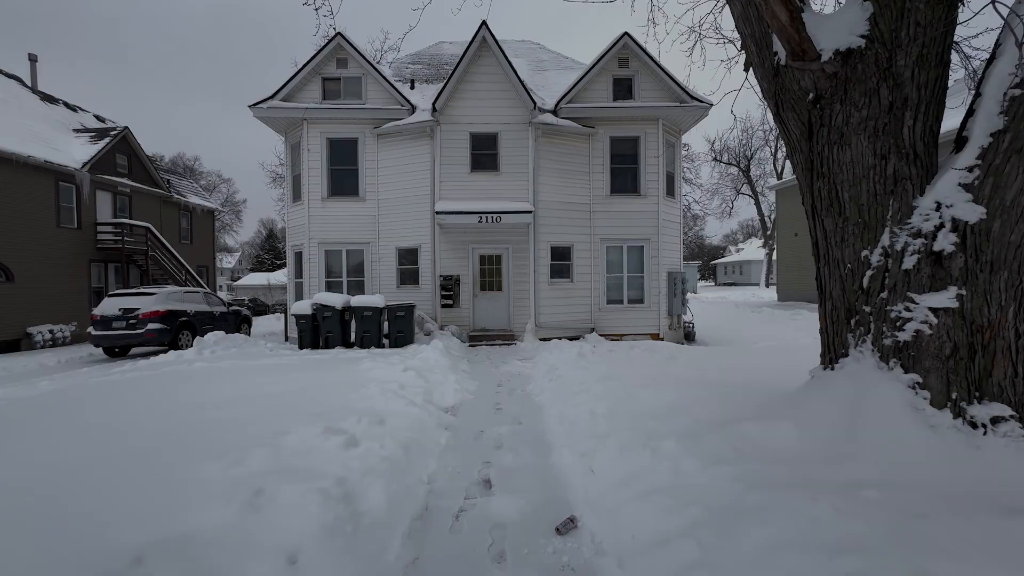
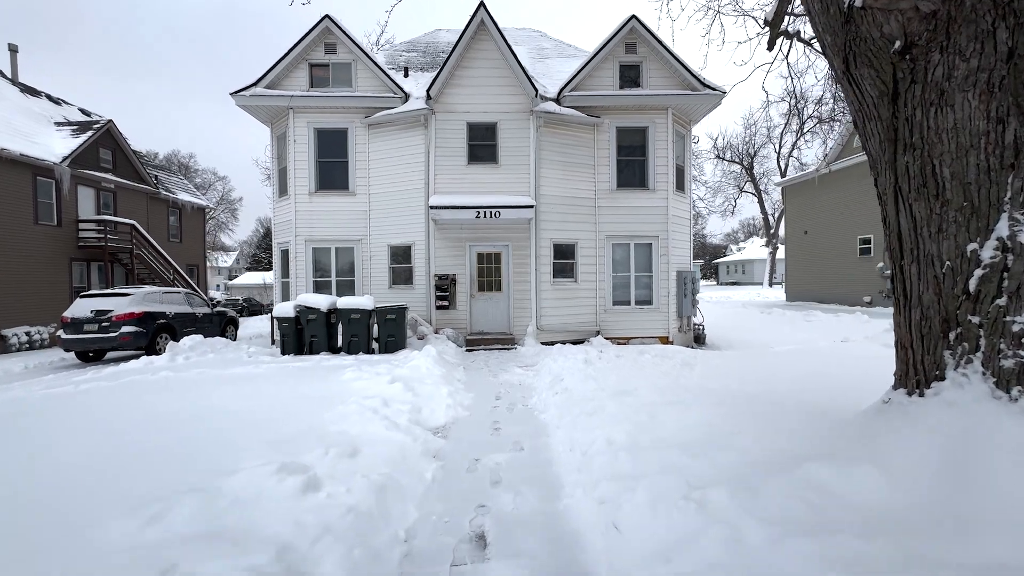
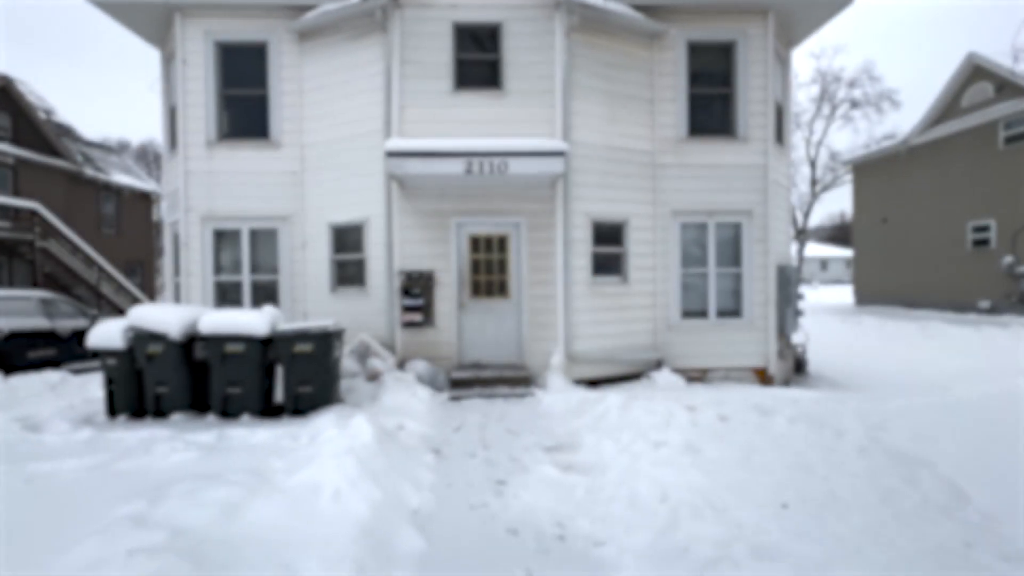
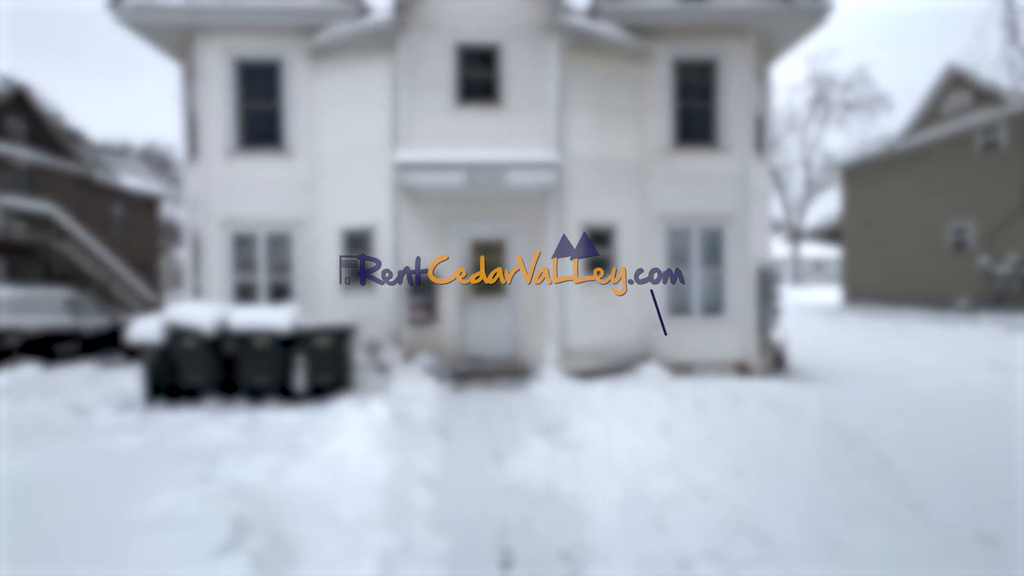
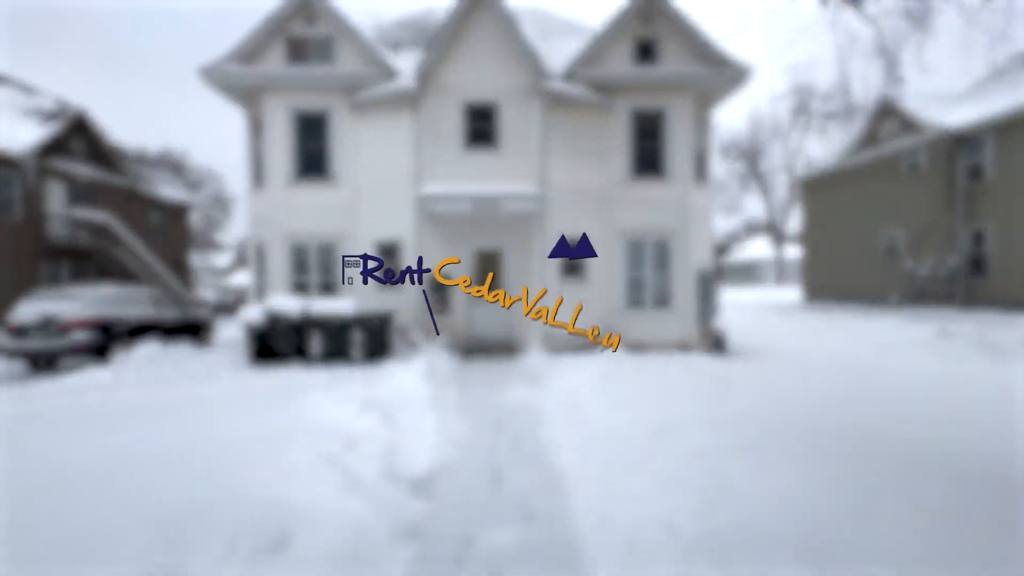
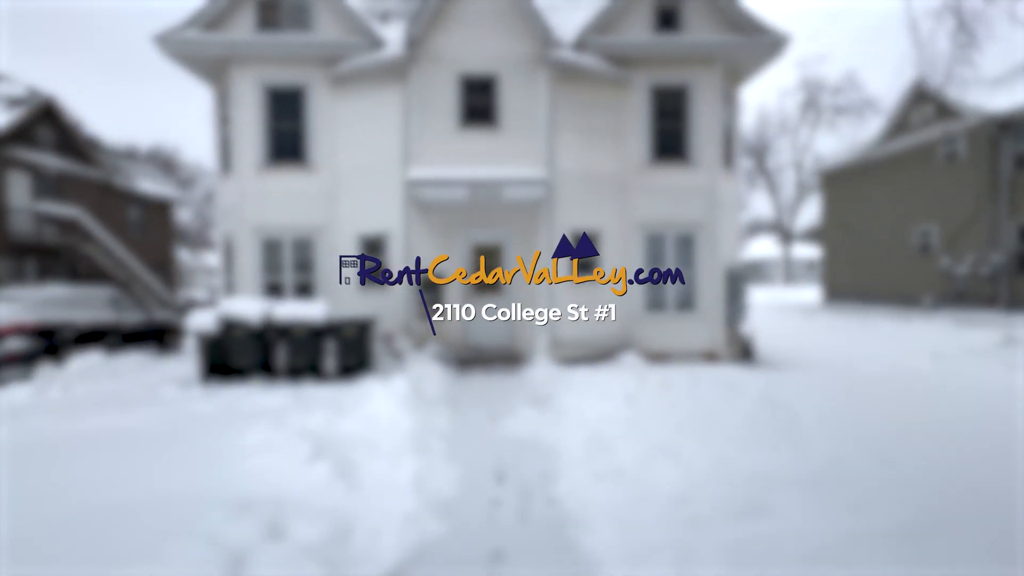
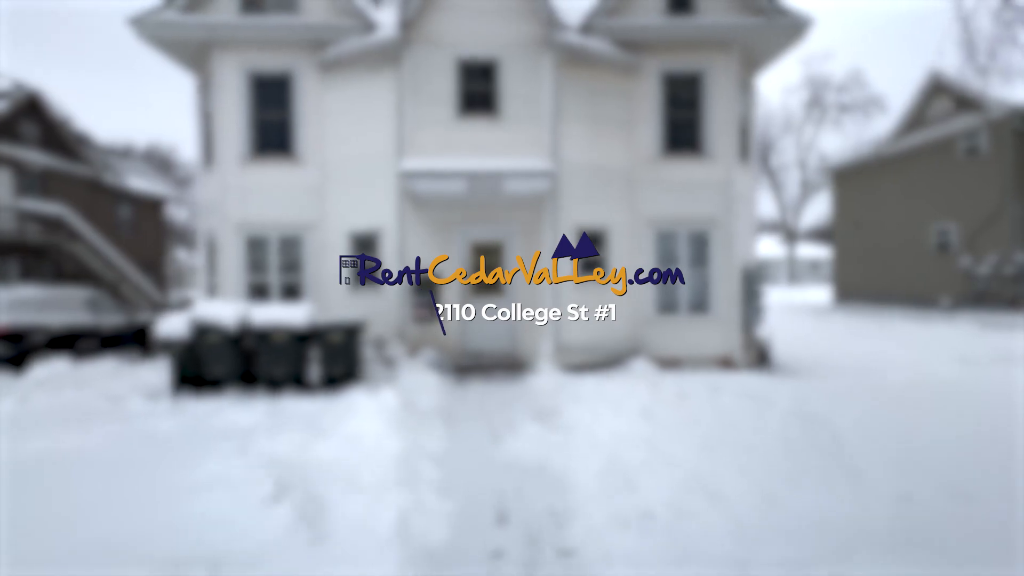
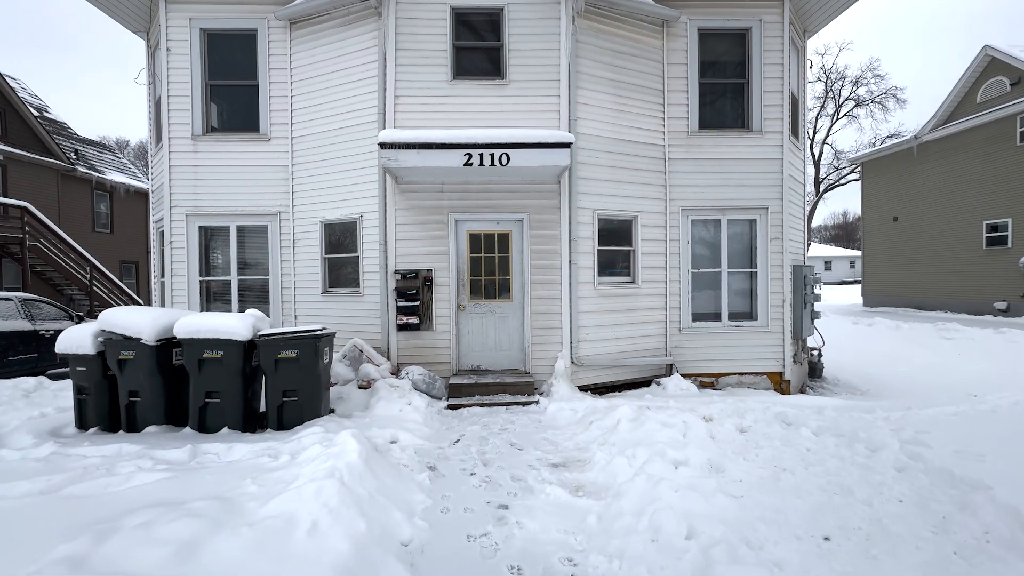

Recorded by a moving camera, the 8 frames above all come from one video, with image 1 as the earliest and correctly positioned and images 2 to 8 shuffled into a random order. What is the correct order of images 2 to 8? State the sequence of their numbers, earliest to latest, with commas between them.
2, 5, 6, 7, 4, 3, 8
